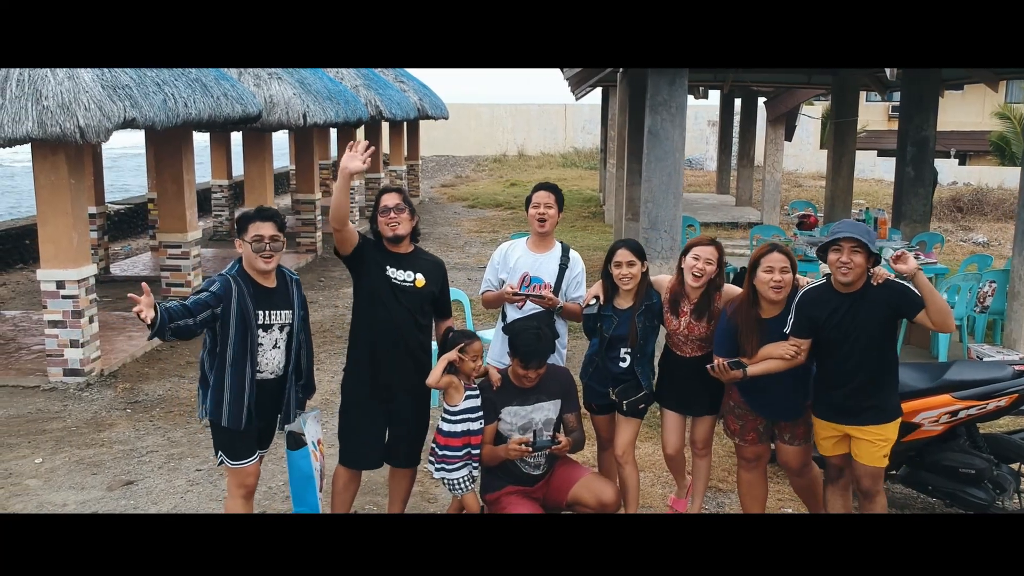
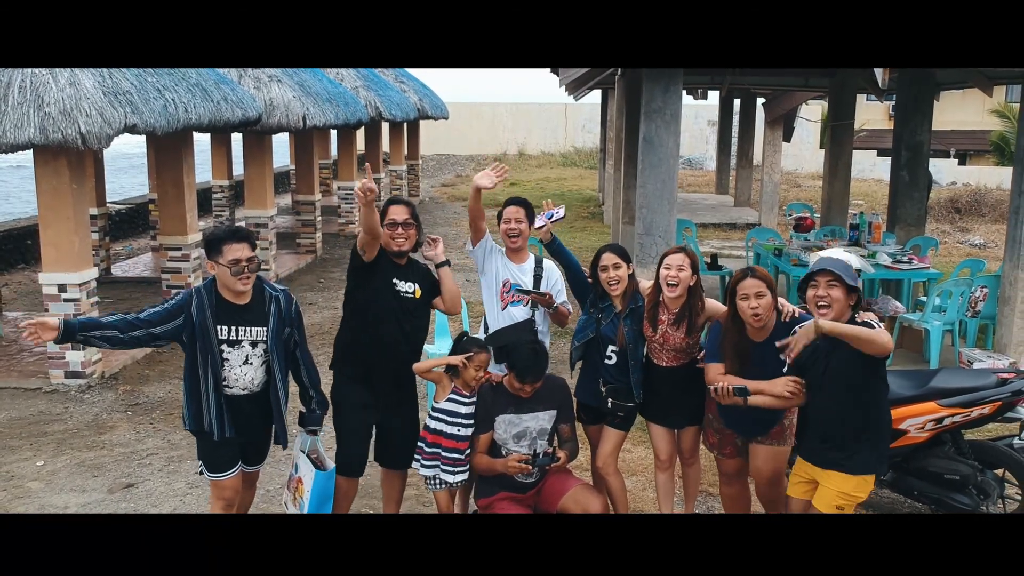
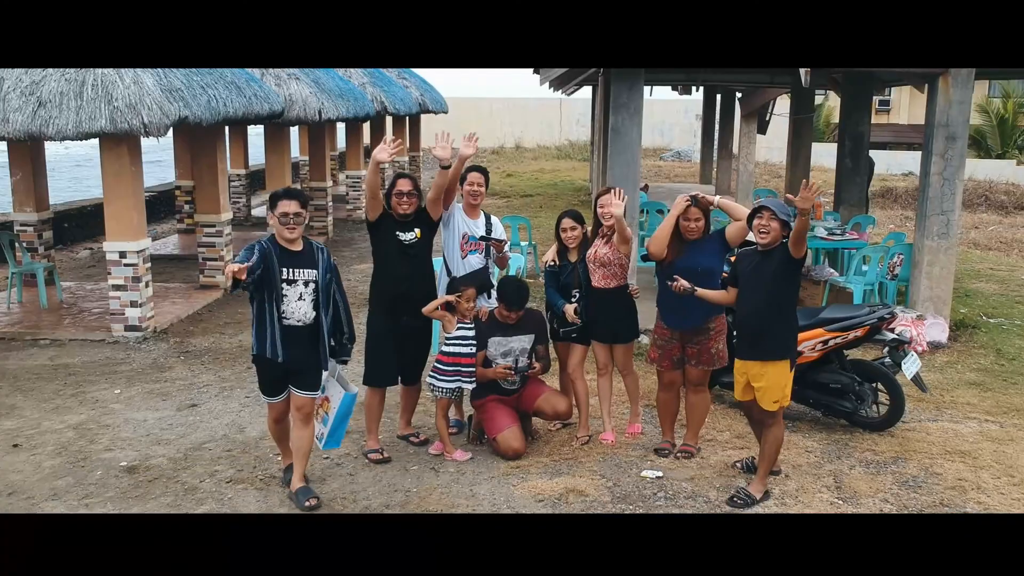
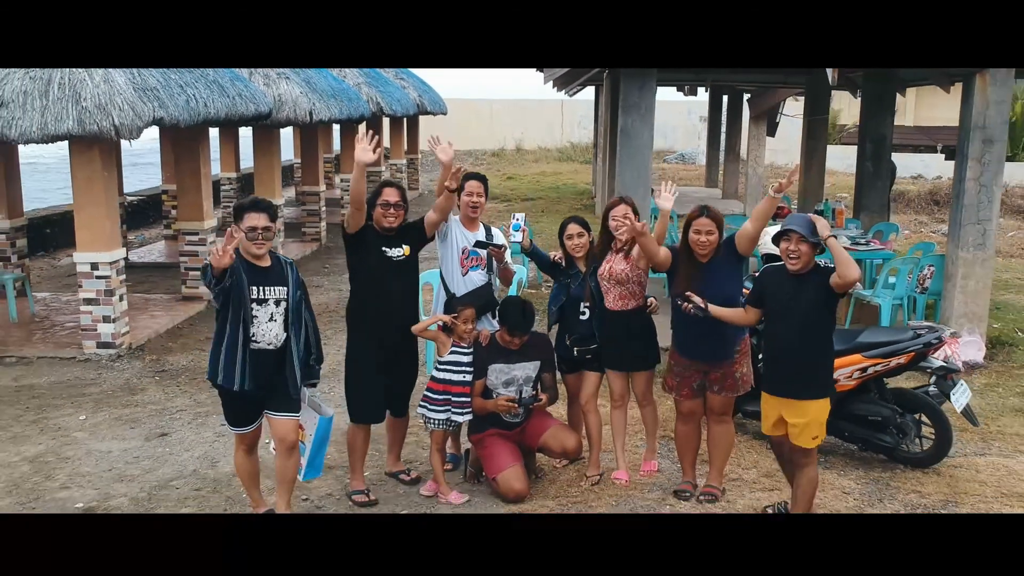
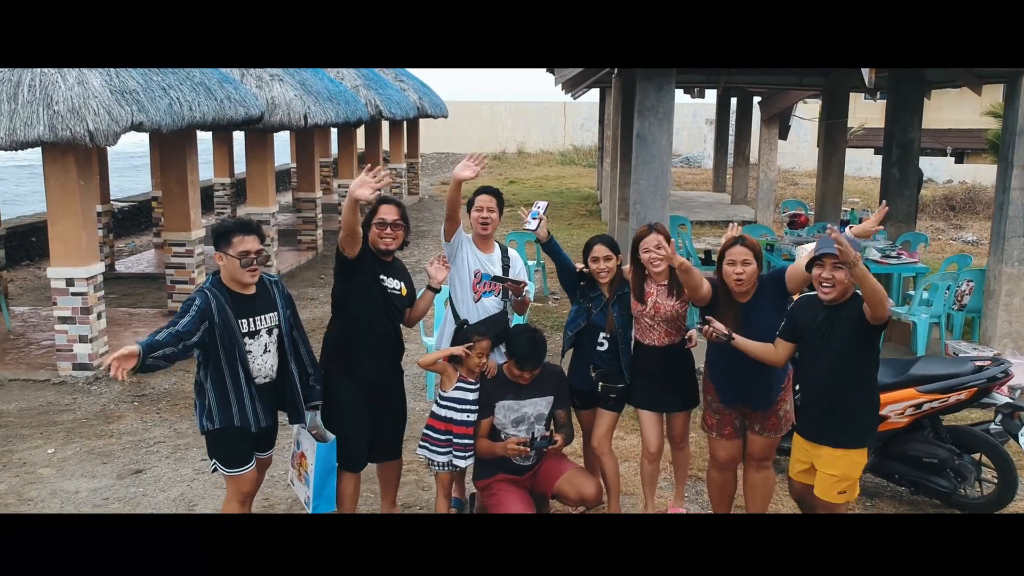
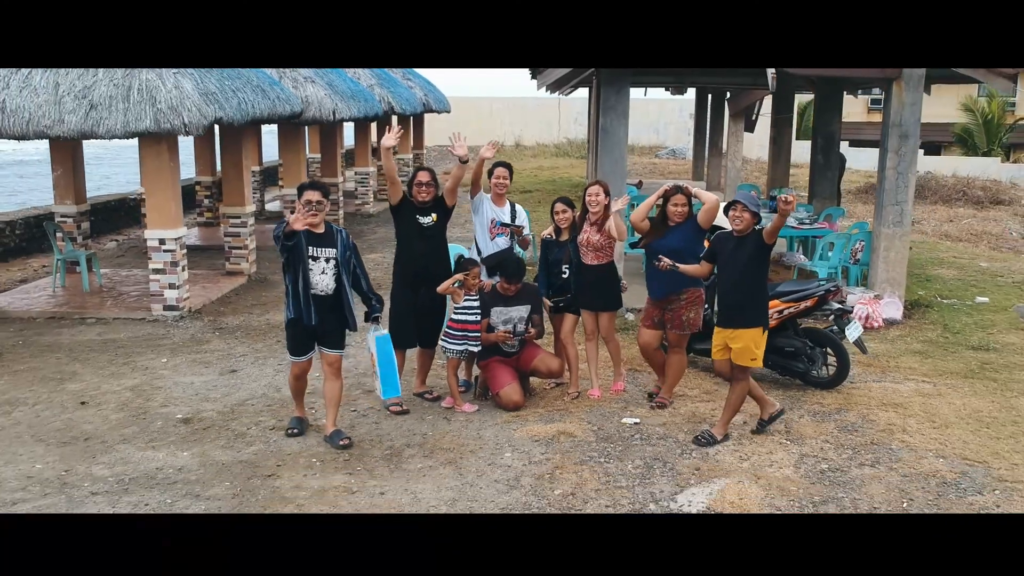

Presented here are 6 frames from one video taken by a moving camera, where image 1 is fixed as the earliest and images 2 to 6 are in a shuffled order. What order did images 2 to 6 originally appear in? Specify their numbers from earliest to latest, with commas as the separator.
2, 5, 4, 3, 6
